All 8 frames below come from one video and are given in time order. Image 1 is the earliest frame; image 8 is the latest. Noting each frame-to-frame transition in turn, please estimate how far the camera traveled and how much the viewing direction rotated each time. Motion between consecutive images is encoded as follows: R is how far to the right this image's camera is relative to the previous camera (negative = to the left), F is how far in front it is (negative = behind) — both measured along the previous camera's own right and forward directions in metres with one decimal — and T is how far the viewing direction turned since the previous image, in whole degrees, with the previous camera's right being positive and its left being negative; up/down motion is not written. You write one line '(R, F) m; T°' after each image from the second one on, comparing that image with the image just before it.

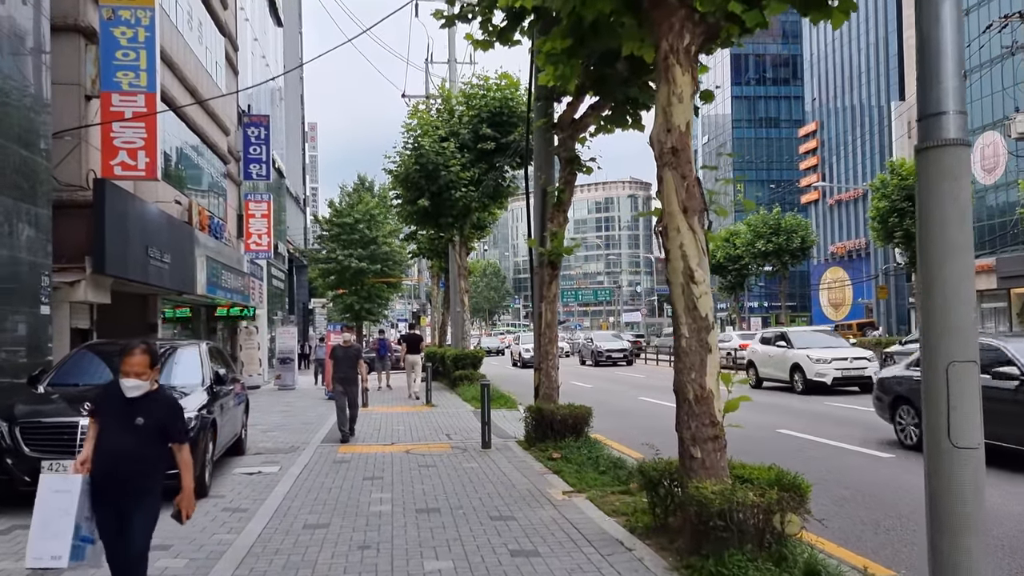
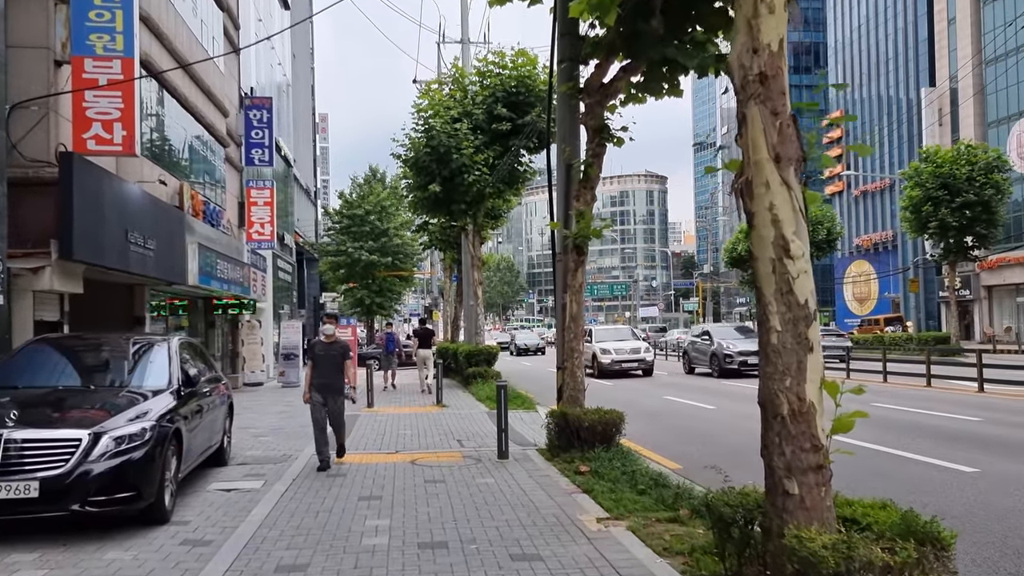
(-0.1, +1.5) m; -1°
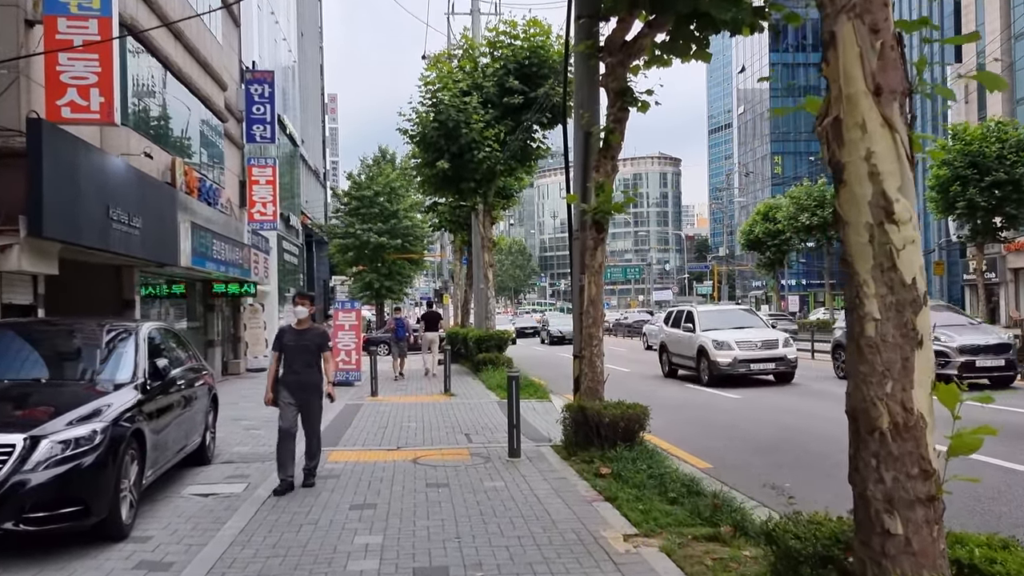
(0.0, +1.0) m; -1°
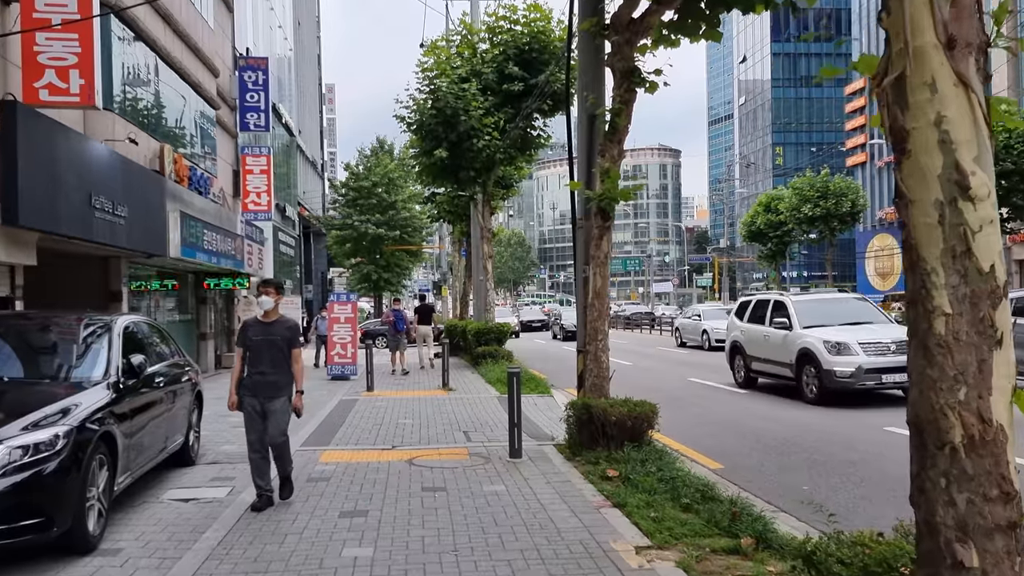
(0.0, +0.5) m; 0°
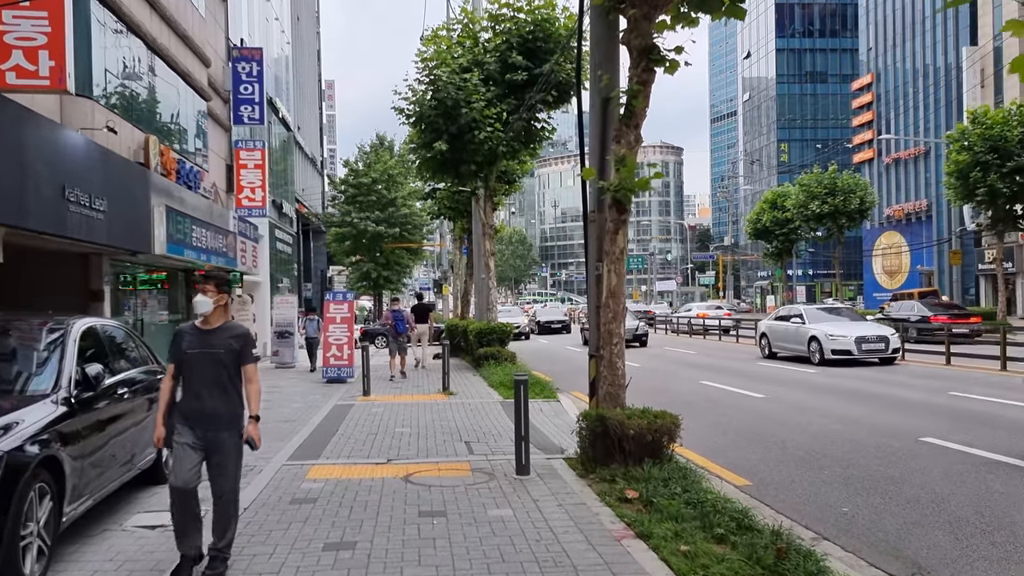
(-0.1, +0.8) m; 0°
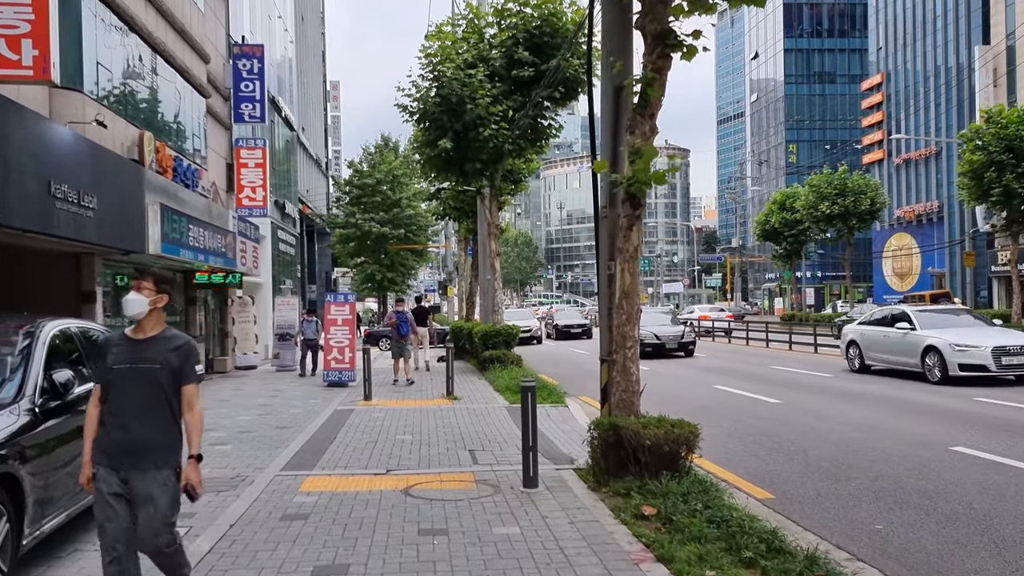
(0.0, +0.5) m; 0°
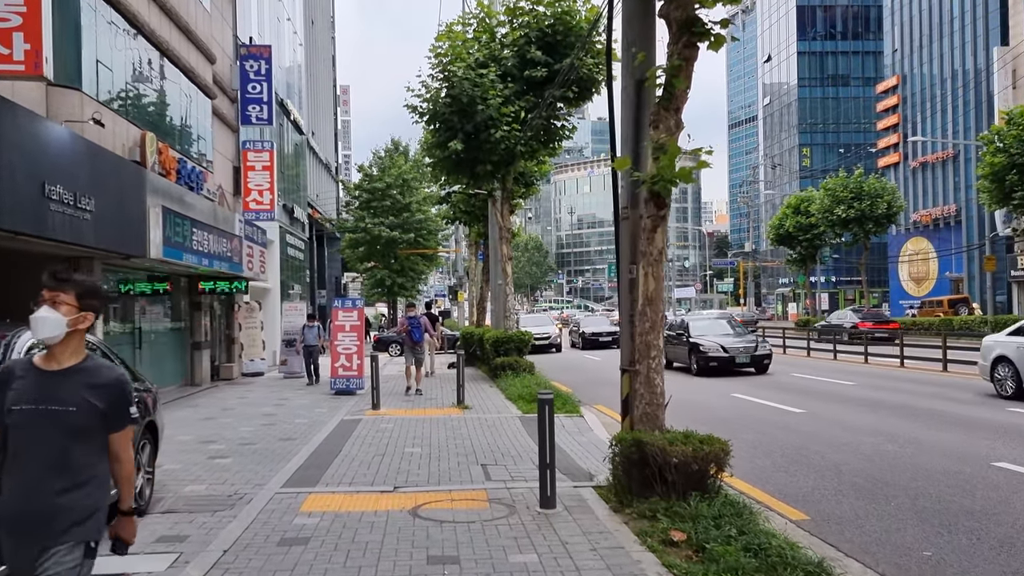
(0.0, +0.5) m; -1°
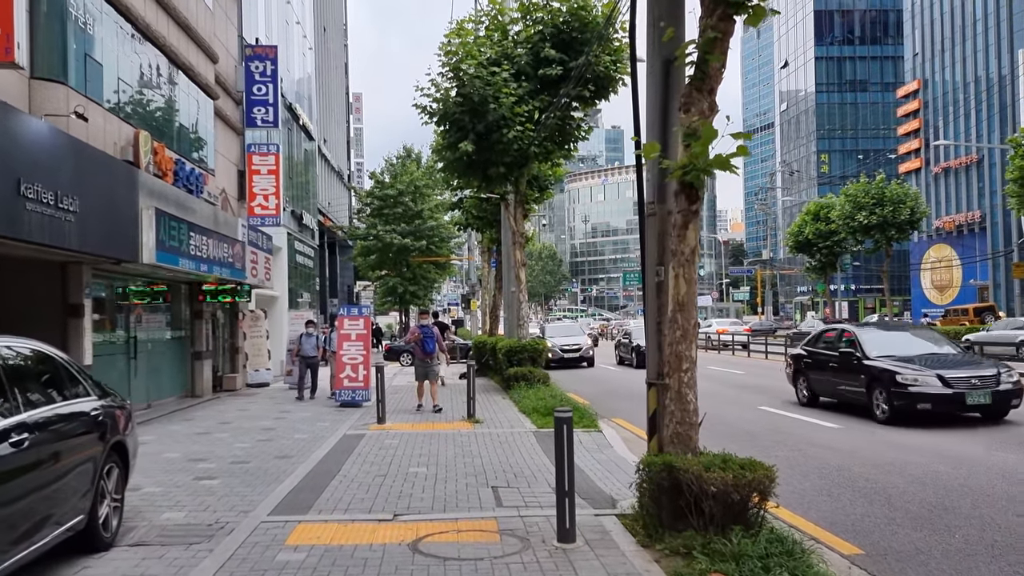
(0.0, +0.8) m; -1°
